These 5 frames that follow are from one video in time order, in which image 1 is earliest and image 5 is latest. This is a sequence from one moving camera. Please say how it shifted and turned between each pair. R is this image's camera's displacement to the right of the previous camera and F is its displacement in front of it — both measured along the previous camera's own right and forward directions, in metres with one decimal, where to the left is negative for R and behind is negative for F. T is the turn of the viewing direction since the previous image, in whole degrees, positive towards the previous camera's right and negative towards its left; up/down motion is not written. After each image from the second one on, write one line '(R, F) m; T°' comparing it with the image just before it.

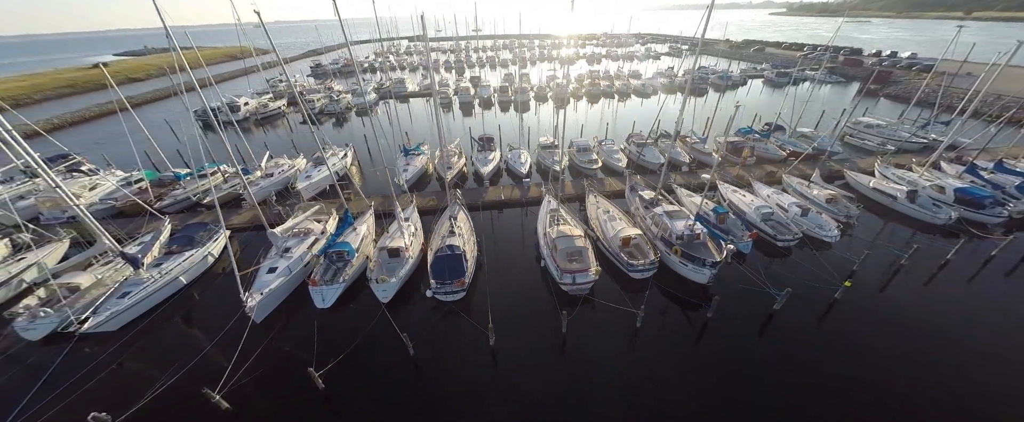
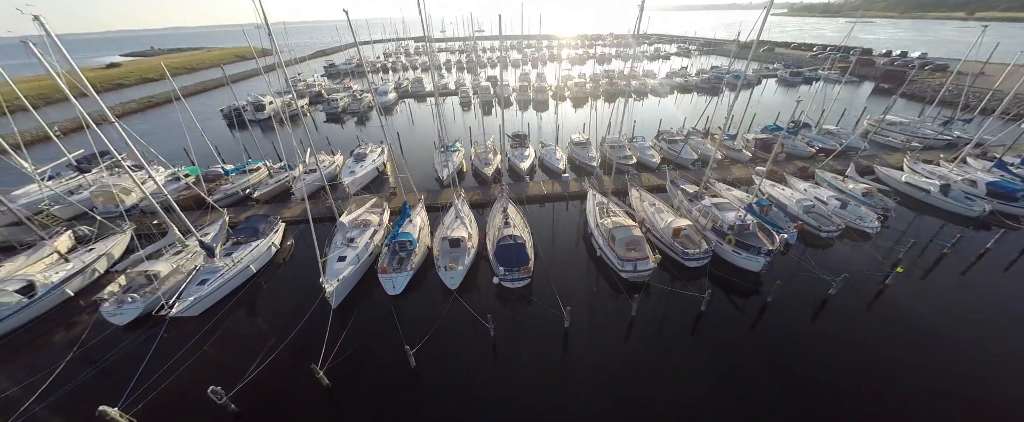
(-3.0, -0.6) m; 0°
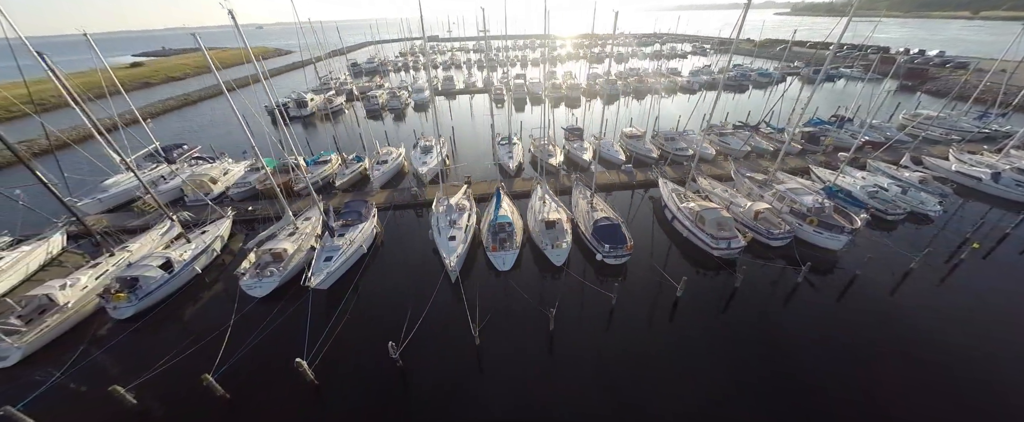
(-5.2, -1.3) m; 0°
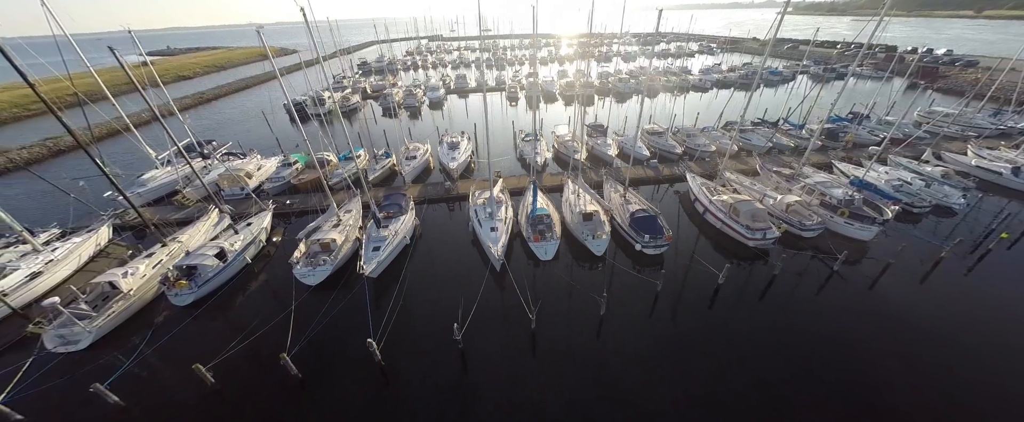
(-2.2, -0.6) m; 0°
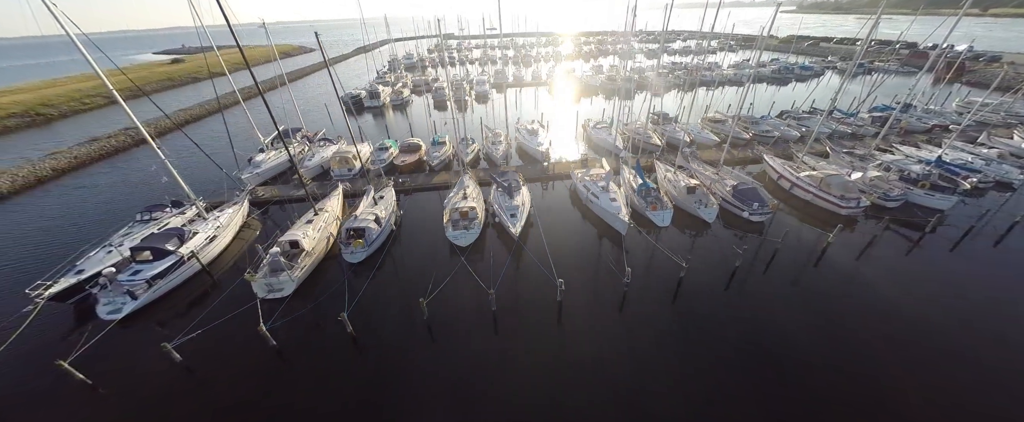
(-7.4, -2.3) m; 0°
